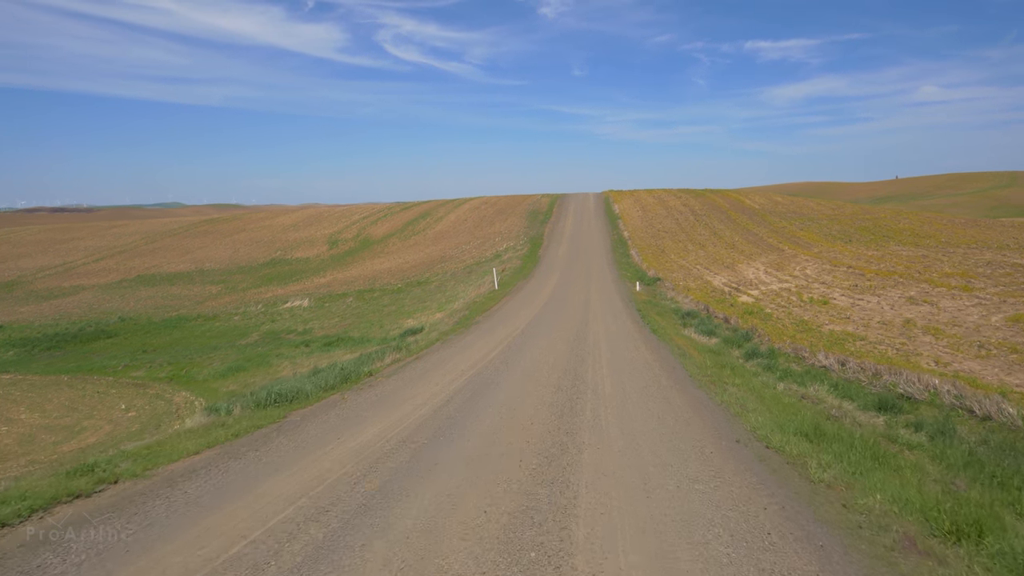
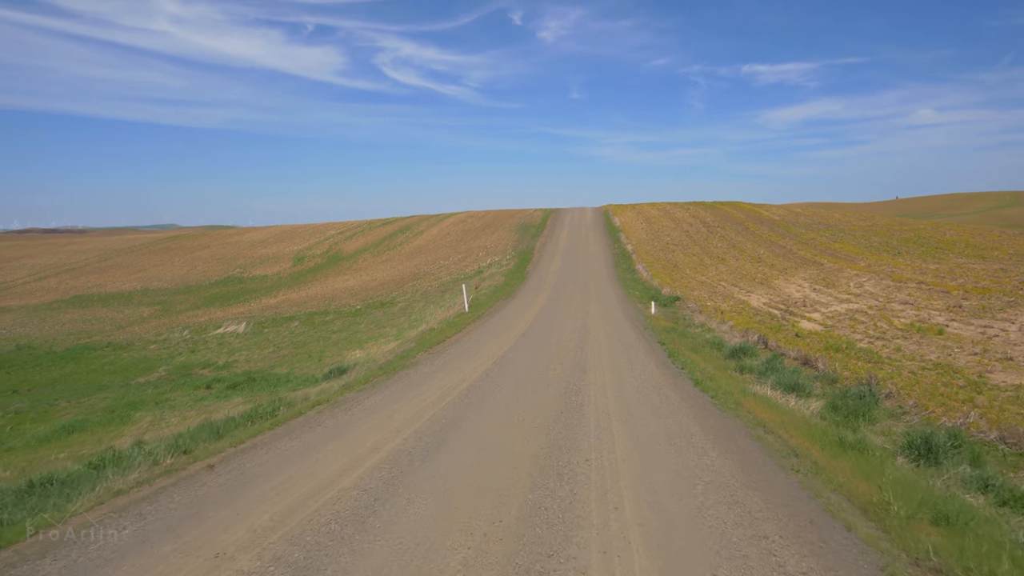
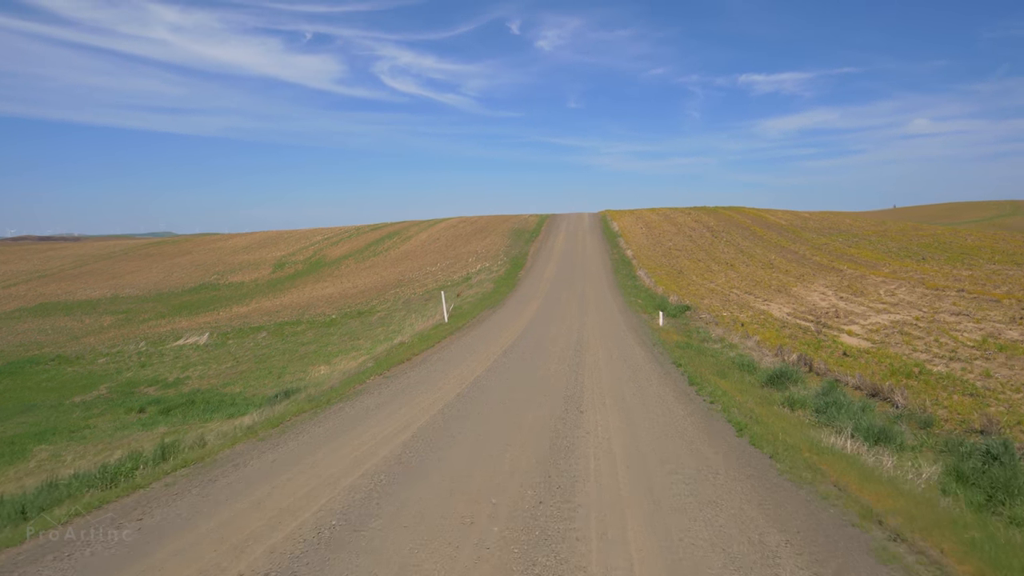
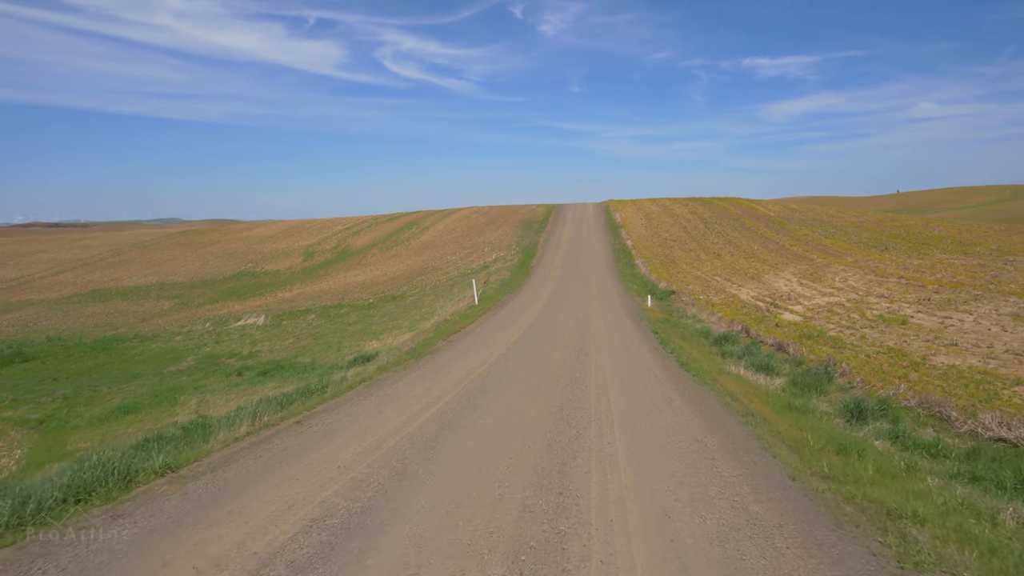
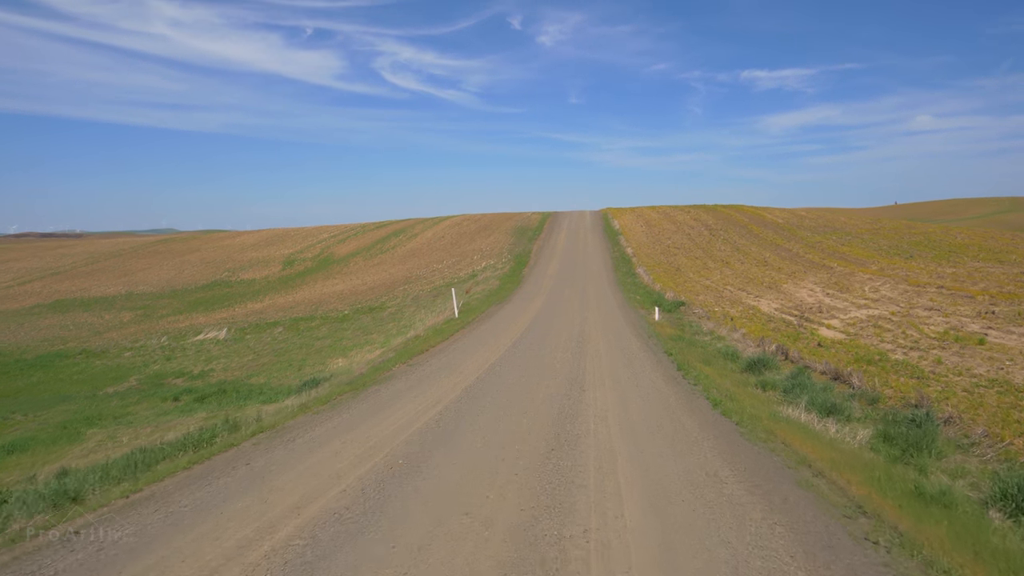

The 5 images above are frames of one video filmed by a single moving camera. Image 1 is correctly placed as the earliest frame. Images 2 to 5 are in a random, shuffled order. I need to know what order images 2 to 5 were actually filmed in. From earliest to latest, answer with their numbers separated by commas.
4, 2, 5, 3
